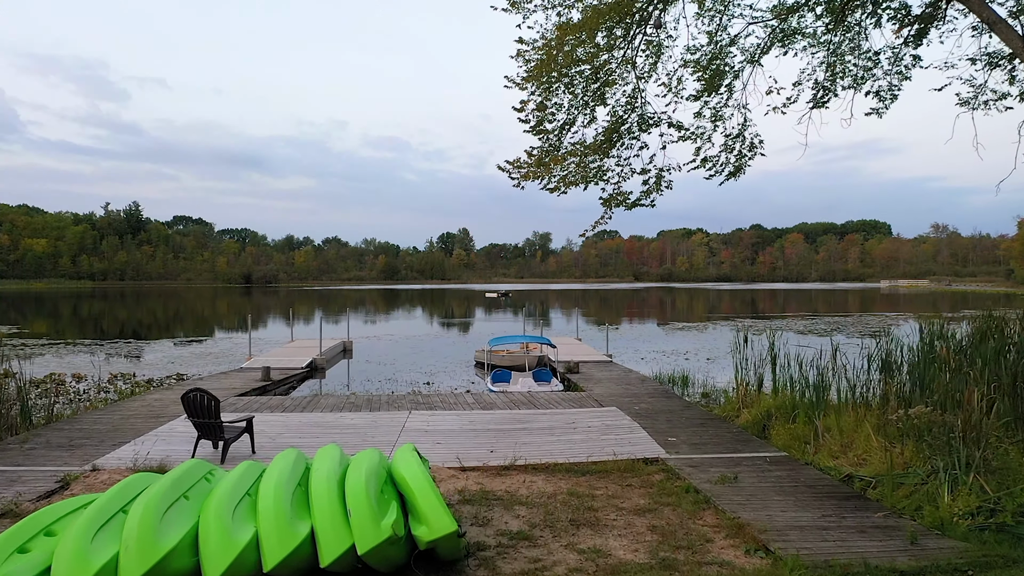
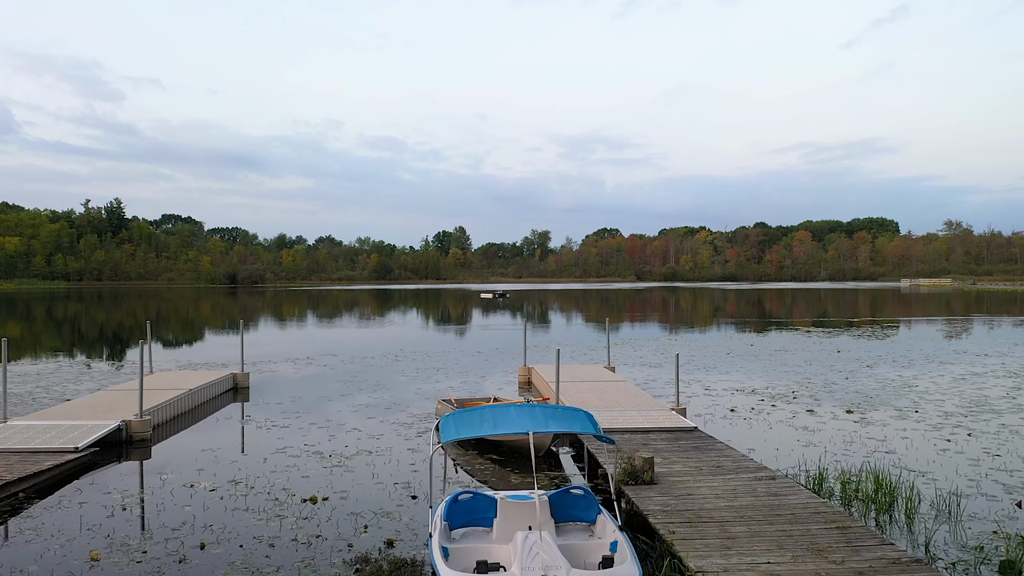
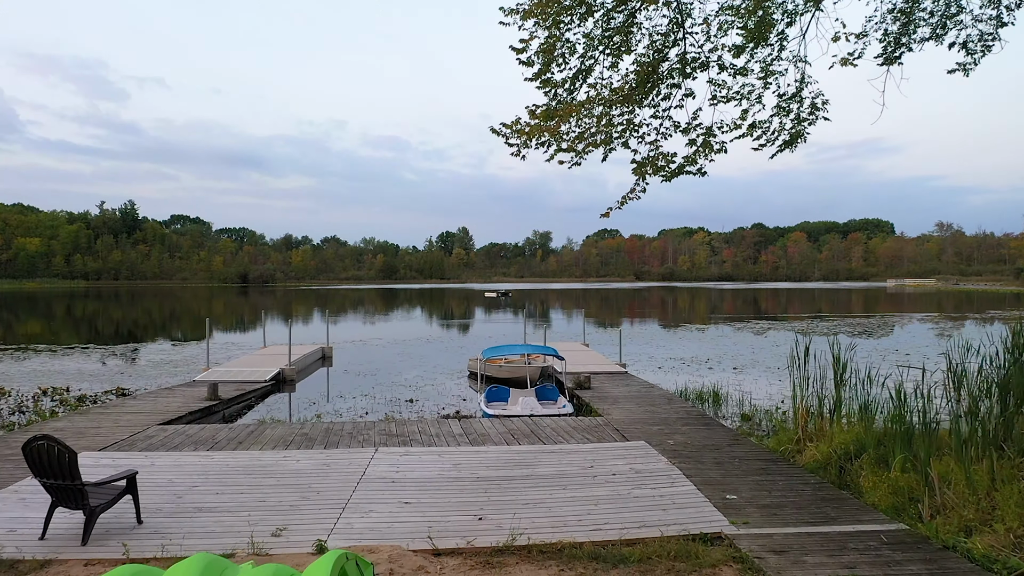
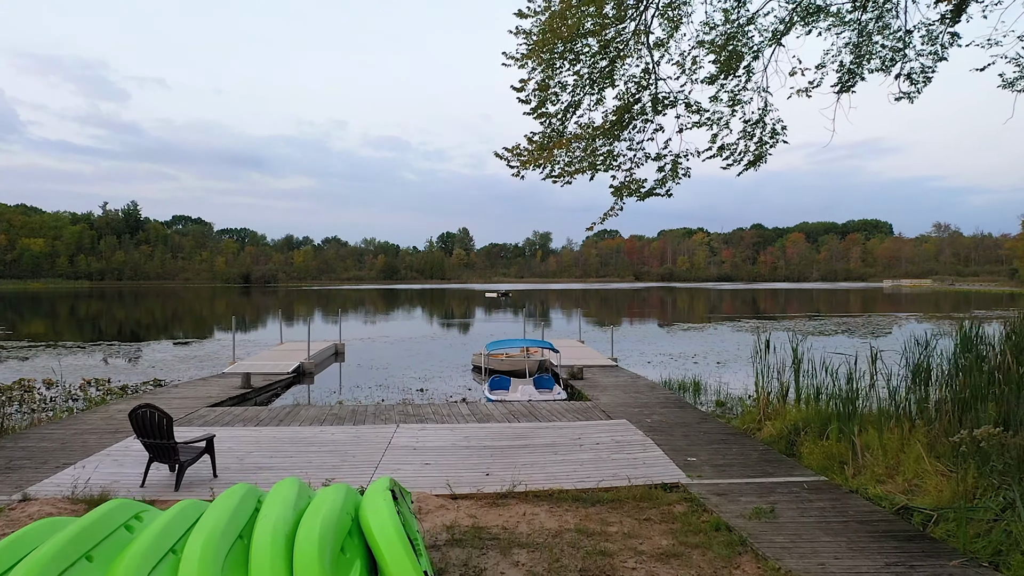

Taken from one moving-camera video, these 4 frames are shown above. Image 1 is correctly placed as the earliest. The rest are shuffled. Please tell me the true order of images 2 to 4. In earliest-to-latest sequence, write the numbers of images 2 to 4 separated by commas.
4, 3, 2
